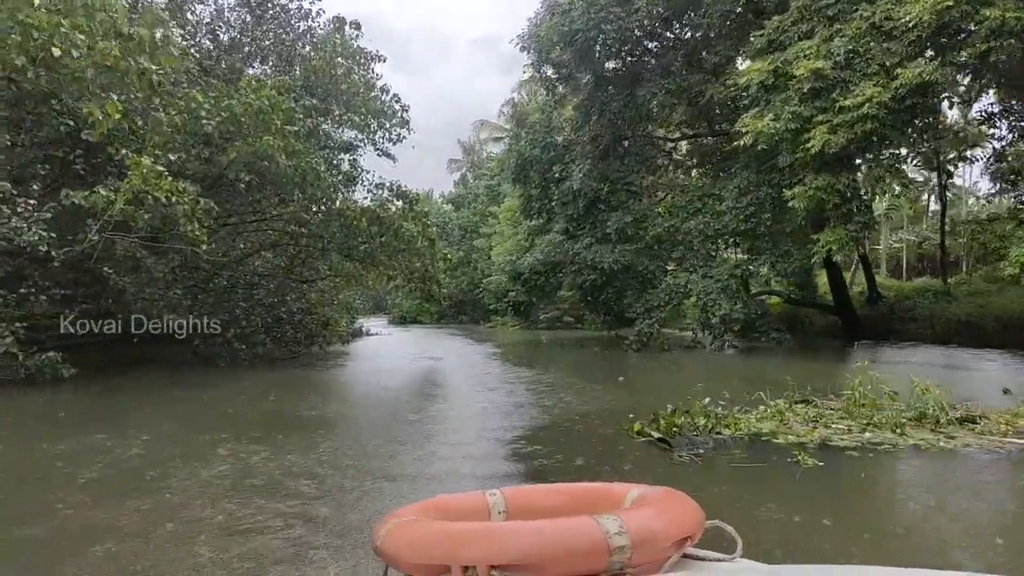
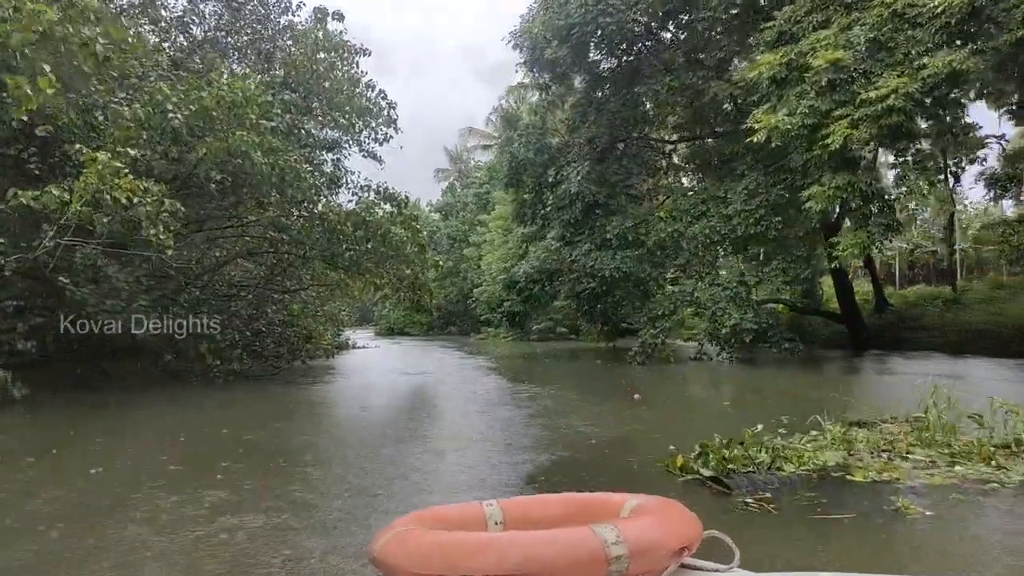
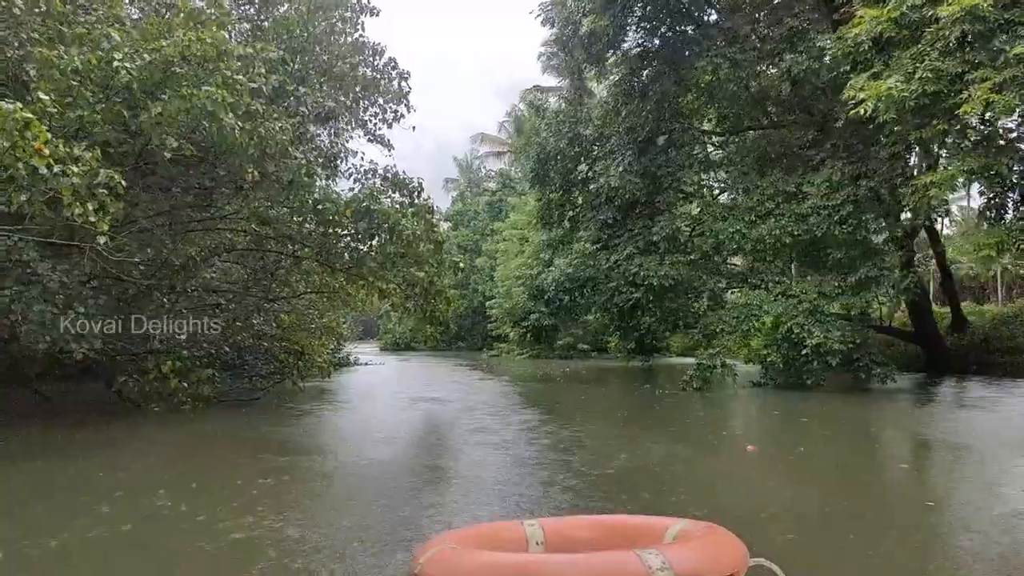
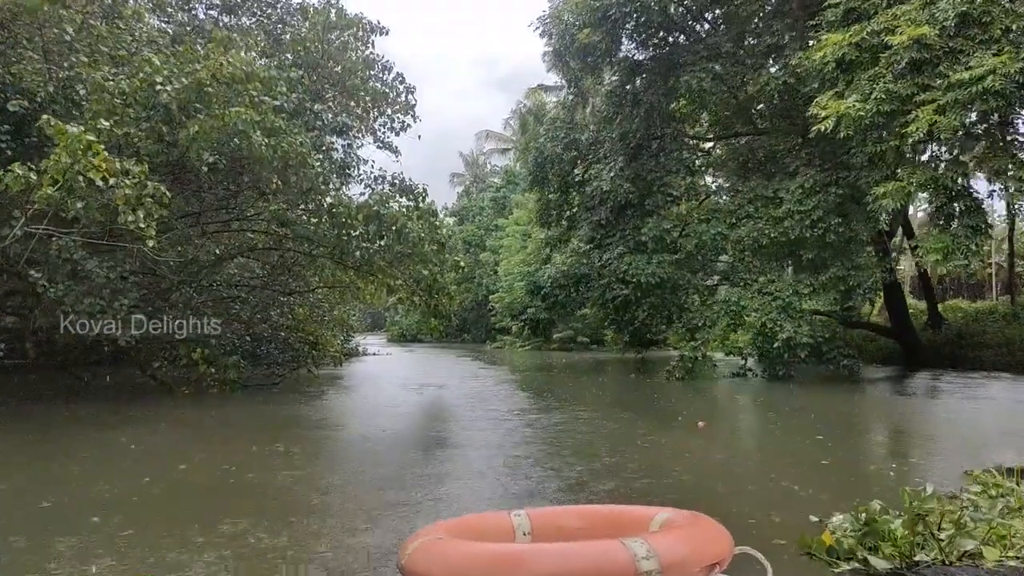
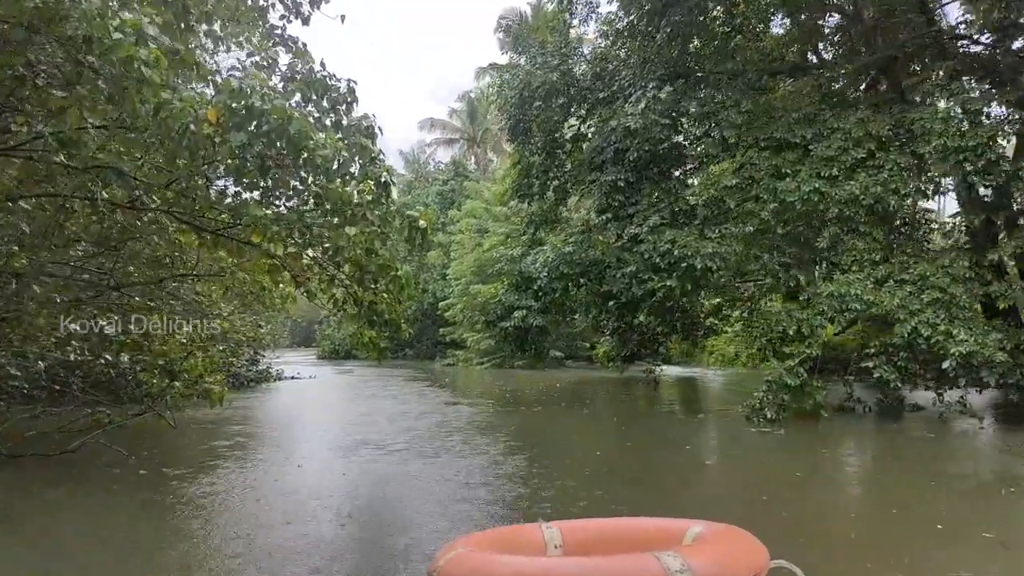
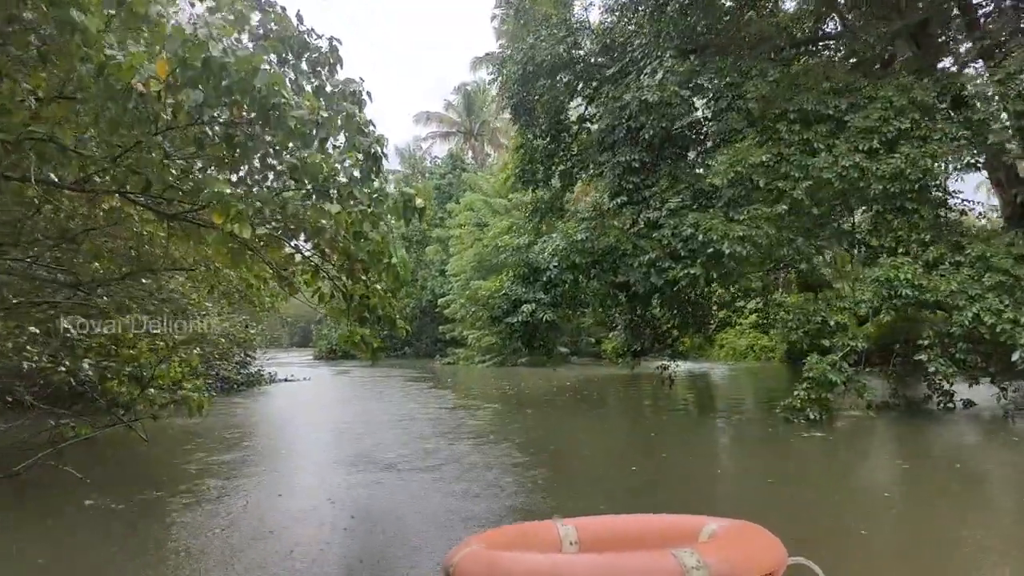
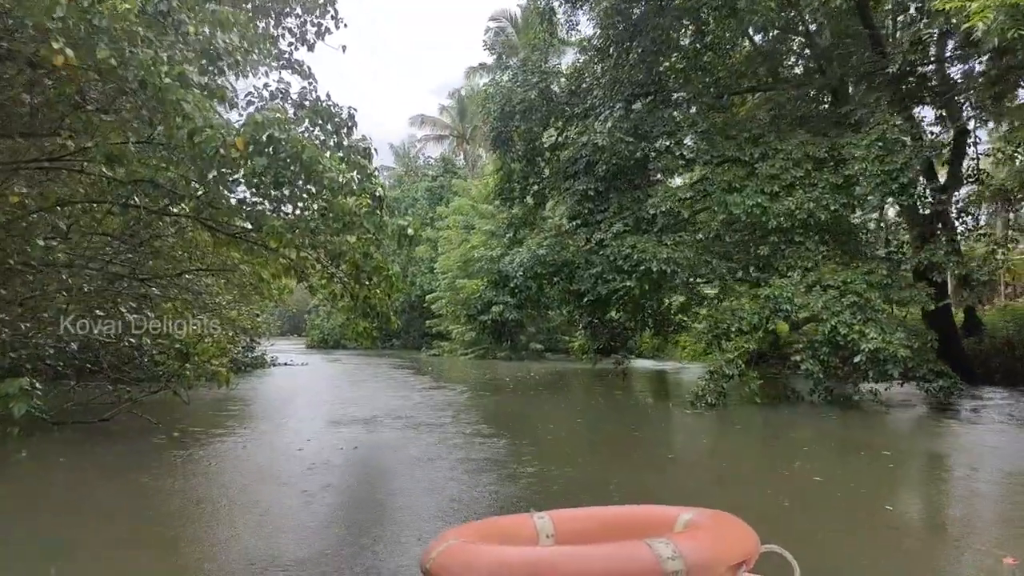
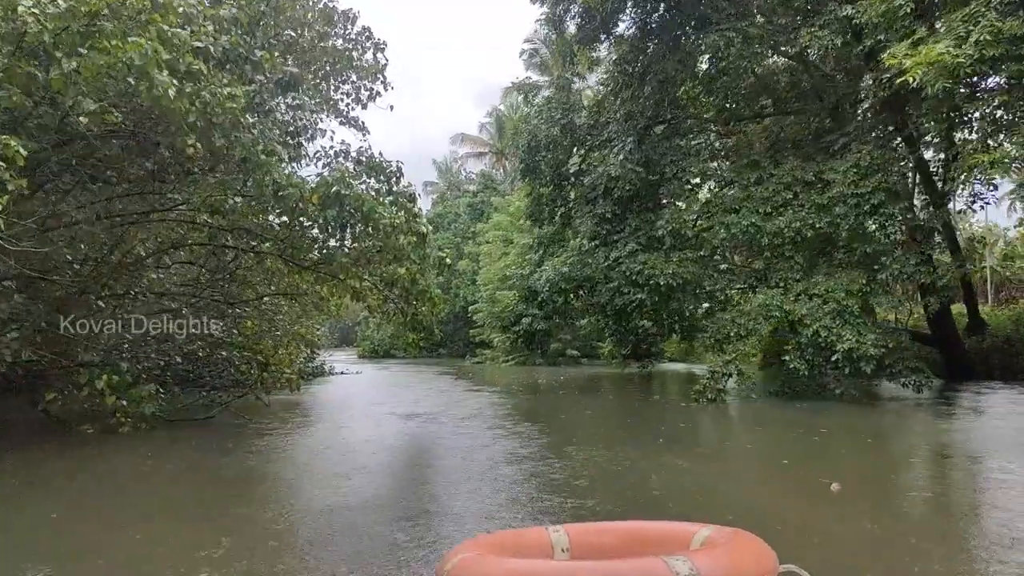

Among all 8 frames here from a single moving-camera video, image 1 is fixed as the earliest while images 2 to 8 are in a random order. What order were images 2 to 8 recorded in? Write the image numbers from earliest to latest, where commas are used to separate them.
2, 4, 3, 8, 7, 5, 6
